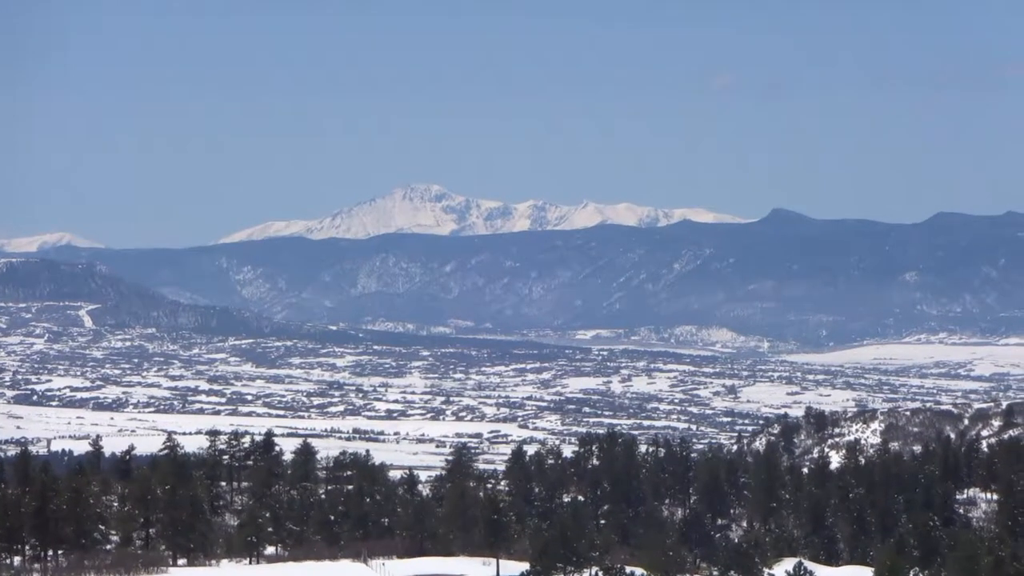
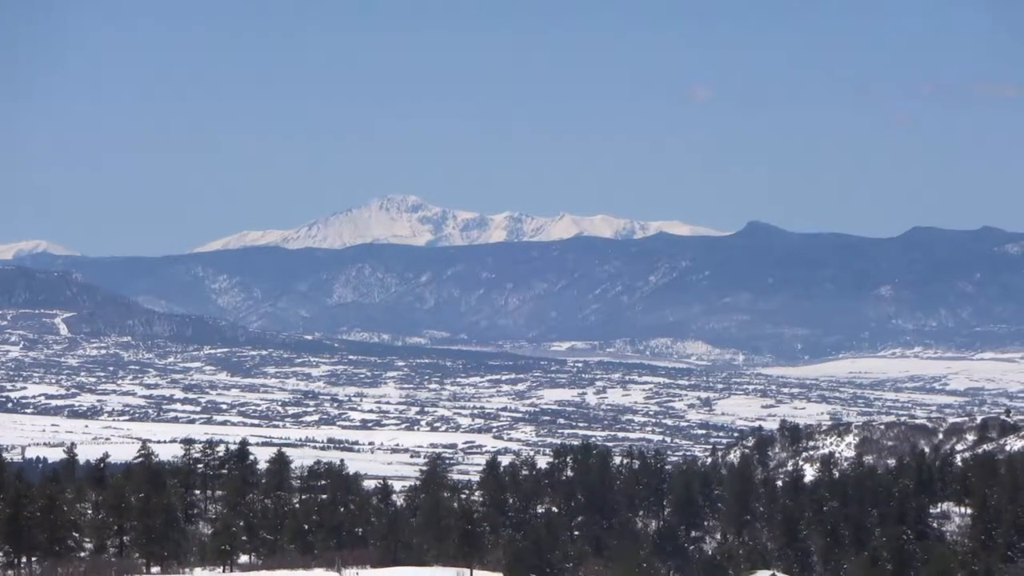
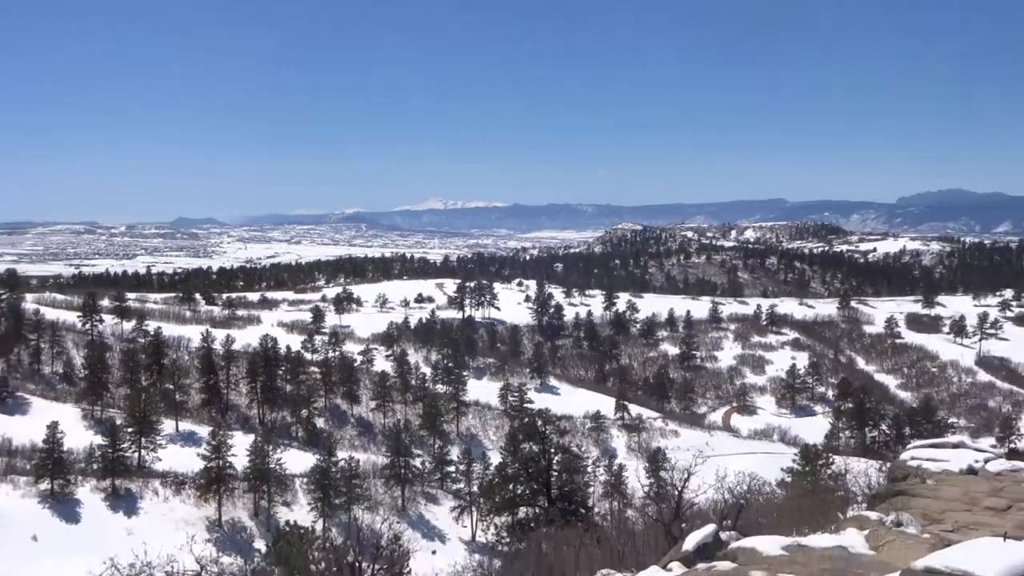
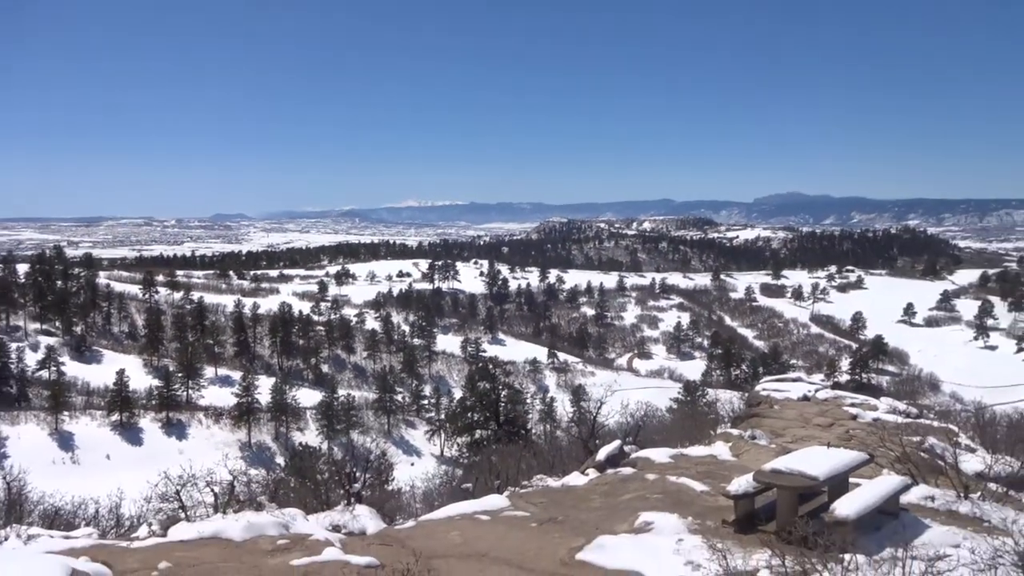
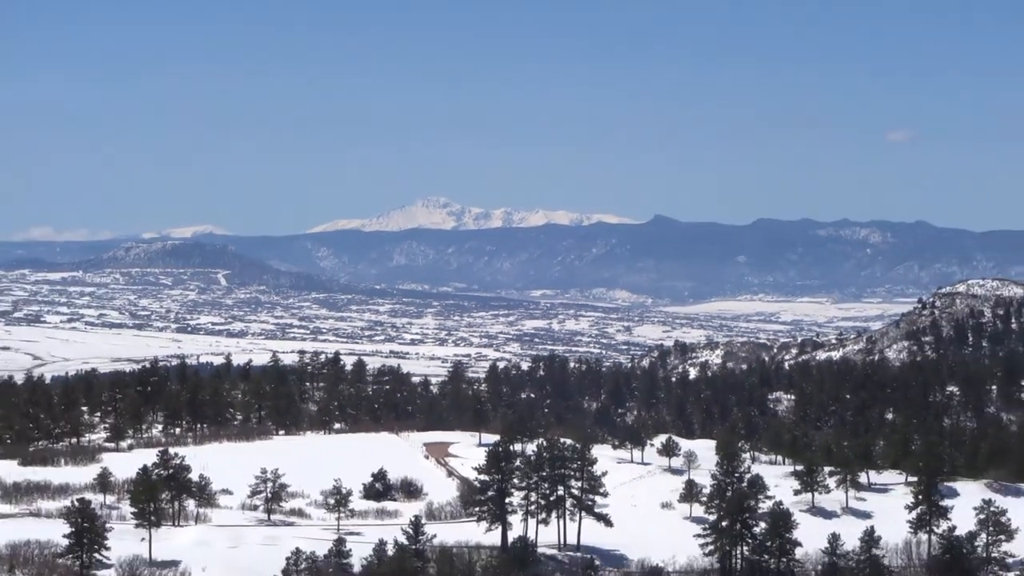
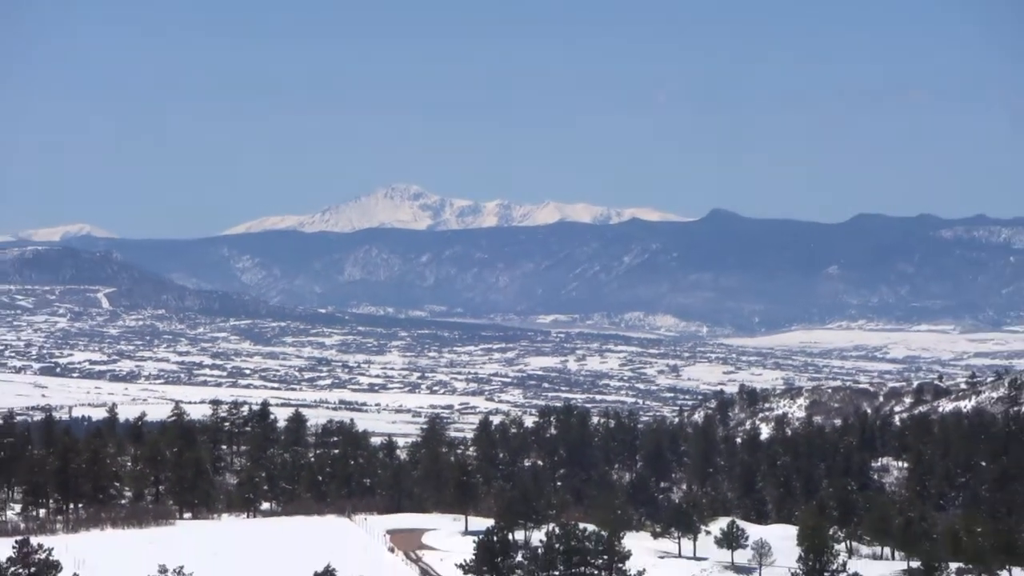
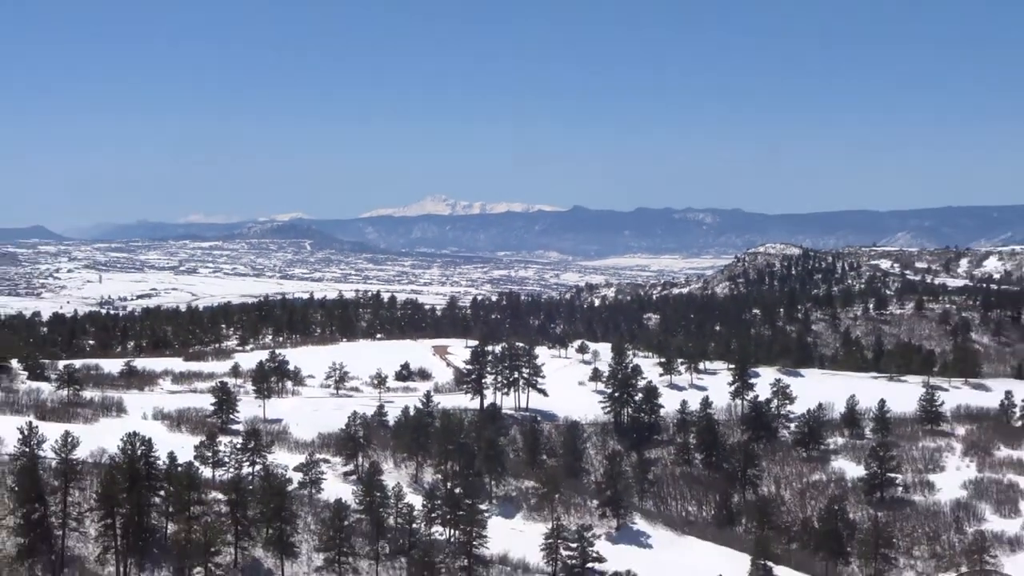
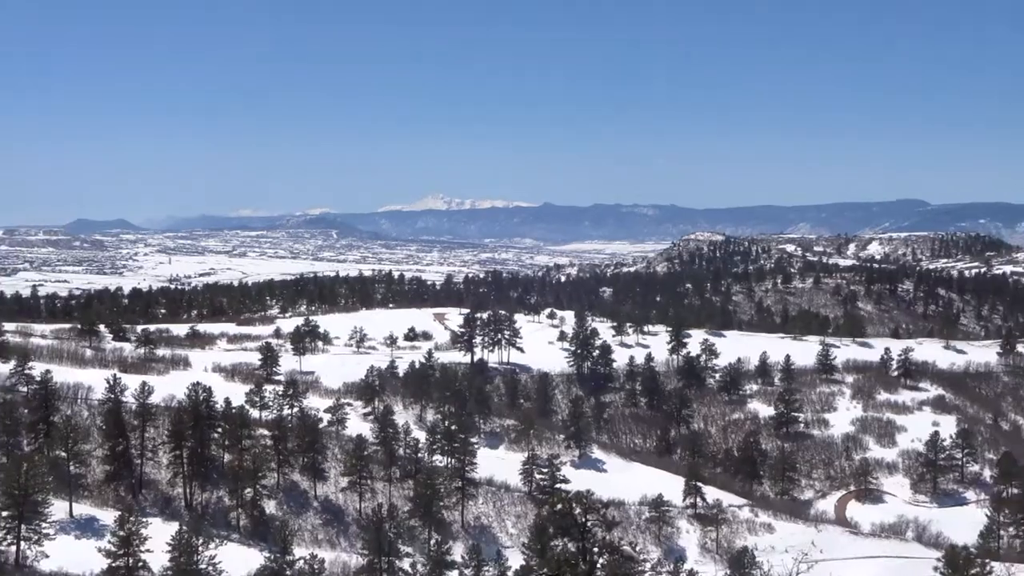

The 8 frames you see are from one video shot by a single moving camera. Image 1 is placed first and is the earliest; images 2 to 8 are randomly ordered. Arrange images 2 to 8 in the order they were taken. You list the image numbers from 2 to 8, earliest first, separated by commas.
2, 6, 5, 7, 8, 3, 4
